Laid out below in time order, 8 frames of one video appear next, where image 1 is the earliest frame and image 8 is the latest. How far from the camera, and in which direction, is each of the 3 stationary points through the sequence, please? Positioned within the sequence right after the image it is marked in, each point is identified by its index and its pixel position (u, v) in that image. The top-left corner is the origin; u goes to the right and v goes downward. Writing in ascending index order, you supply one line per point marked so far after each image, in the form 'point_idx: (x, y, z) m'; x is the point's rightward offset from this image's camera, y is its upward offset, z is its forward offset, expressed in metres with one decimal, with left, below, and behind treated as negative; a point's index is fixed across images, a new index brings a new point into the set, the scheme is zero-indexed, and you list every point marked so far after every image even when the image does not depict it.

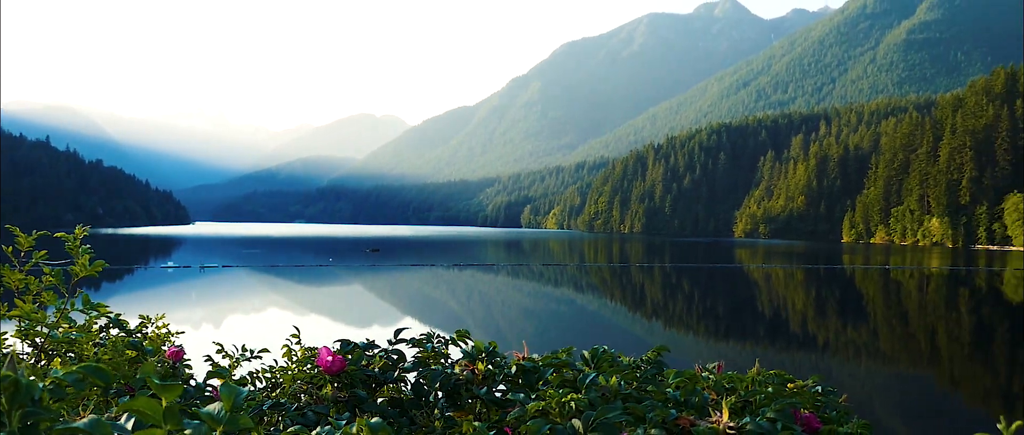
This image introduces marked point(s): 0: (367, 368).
0: (-0.8, -0.8, +4.9) m
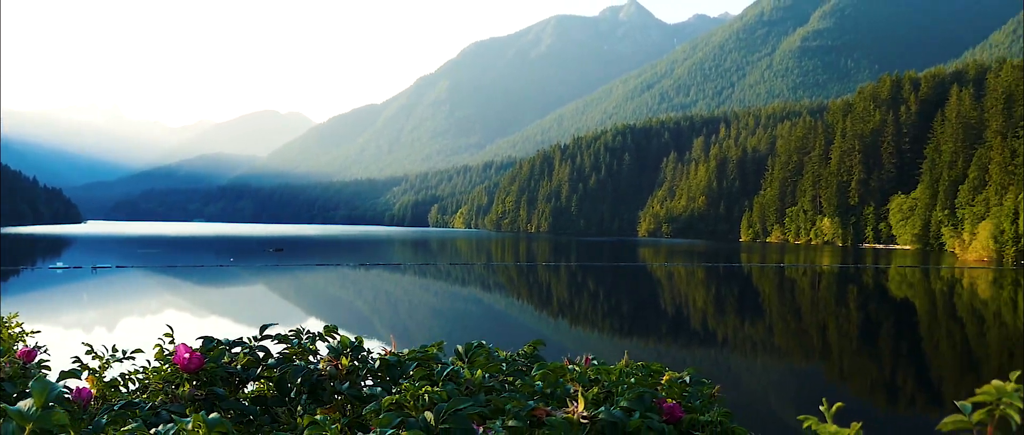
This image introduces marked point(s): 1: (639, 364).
0: (-1.5, -0.8, +4.8) m
1: (+0.8, -1.0, +6.0) m
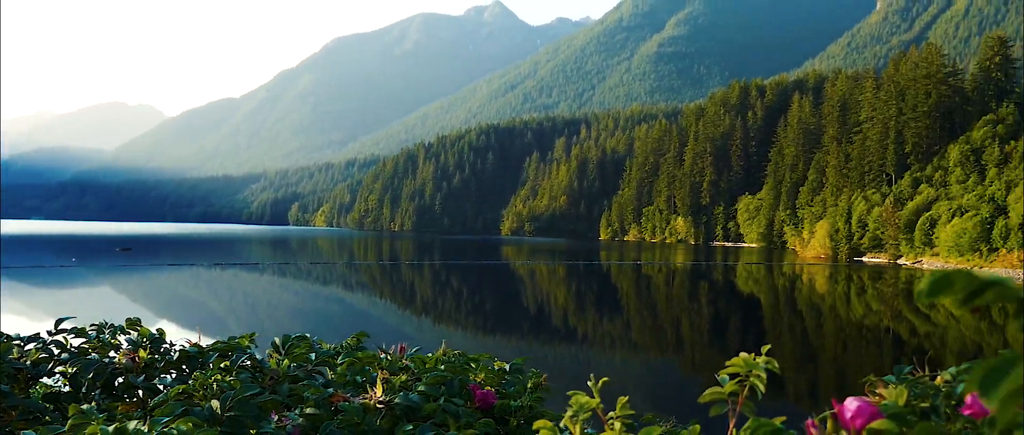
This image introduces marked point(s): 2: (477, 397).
0: (-2.5, -0.7, +4.5) m
1: (-0.4, -0.9, +6.1) m
2: (-0.2, -1.0, +5.0) m
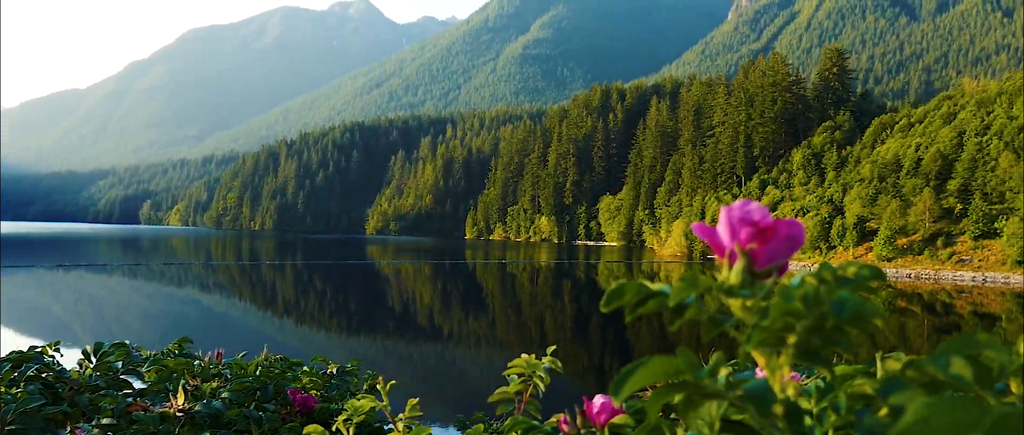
0: (-3.4, -0.7, +4.2) m
1: (-1.5, -1.0, +6.0) m
2: (-1.2, -1.0, +5.0) m
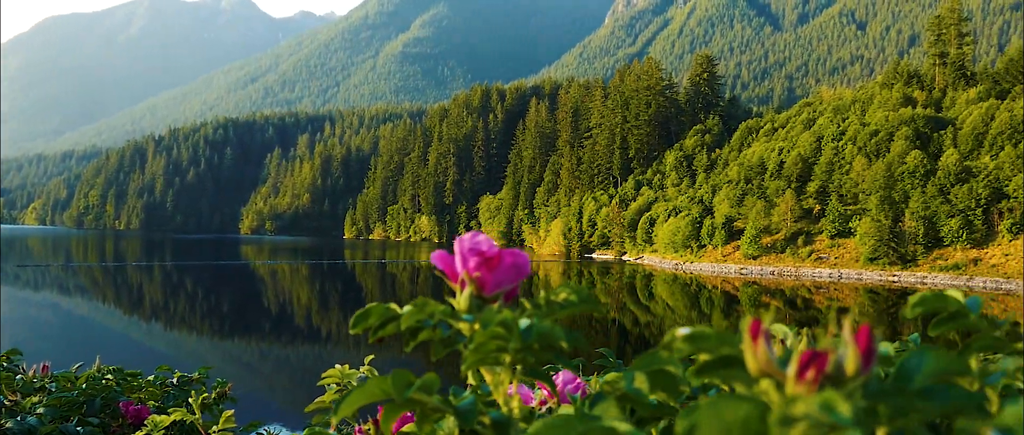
0: (-4.2, -0.8, +3.8) m
1: (-2.6, -1.0, +5.9) m
2: (-2.1, -1.1, +4.9) m
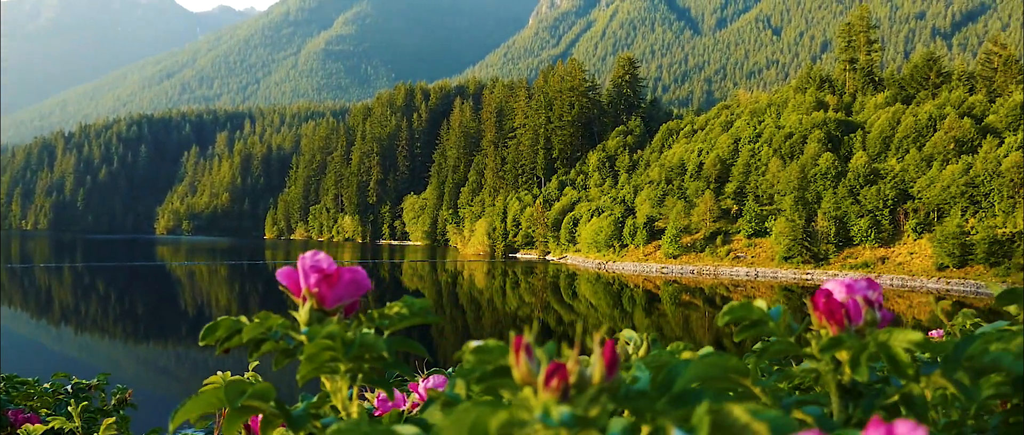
0: (-4.7, -0.8, +3.6) m
1: (-3.2, -1.0, +5.8) m
2: (-2.7, -1.1, +4.9) m
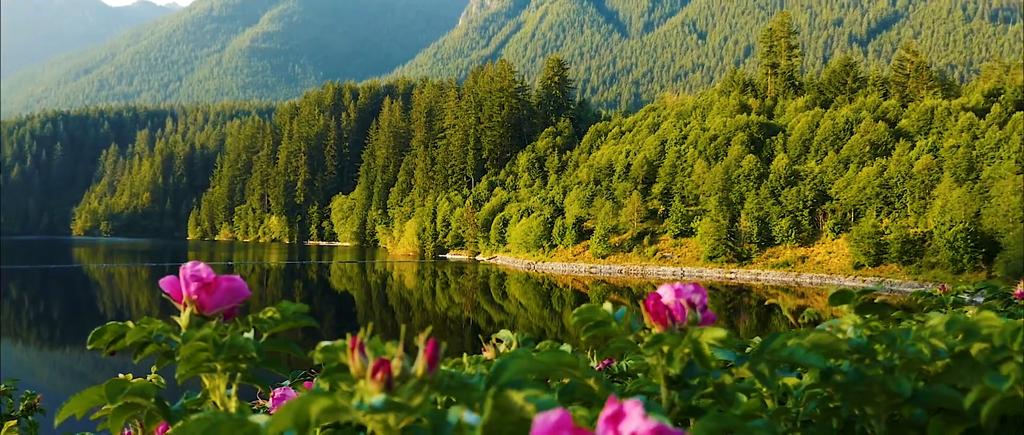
0: (-5.1, -0.9, +3.4) m
1: (-3.9, -1.1, +5.7) m
2: (-3.2, -1.1, +4.8) m
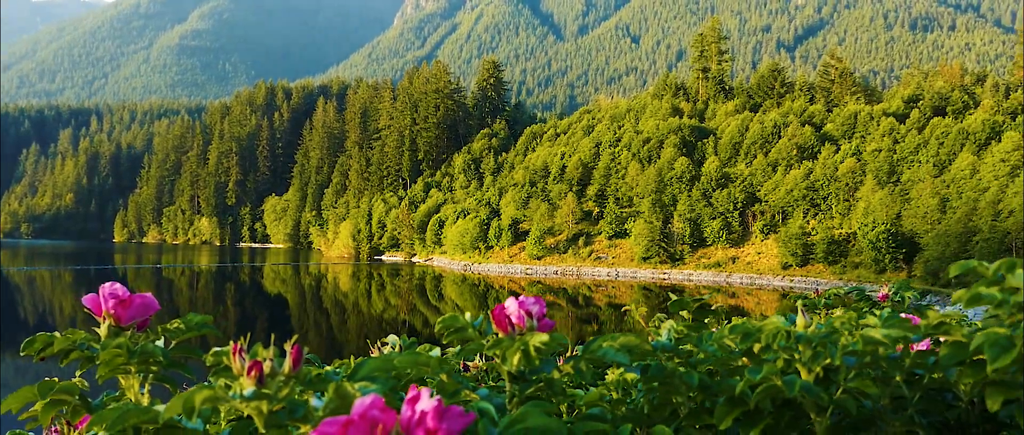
0: (-5.6, -0.9, +3.5) m
1: (-4.5, -1.2, +5.9) m
2: (-3.8, -1.2, +5.0) m
